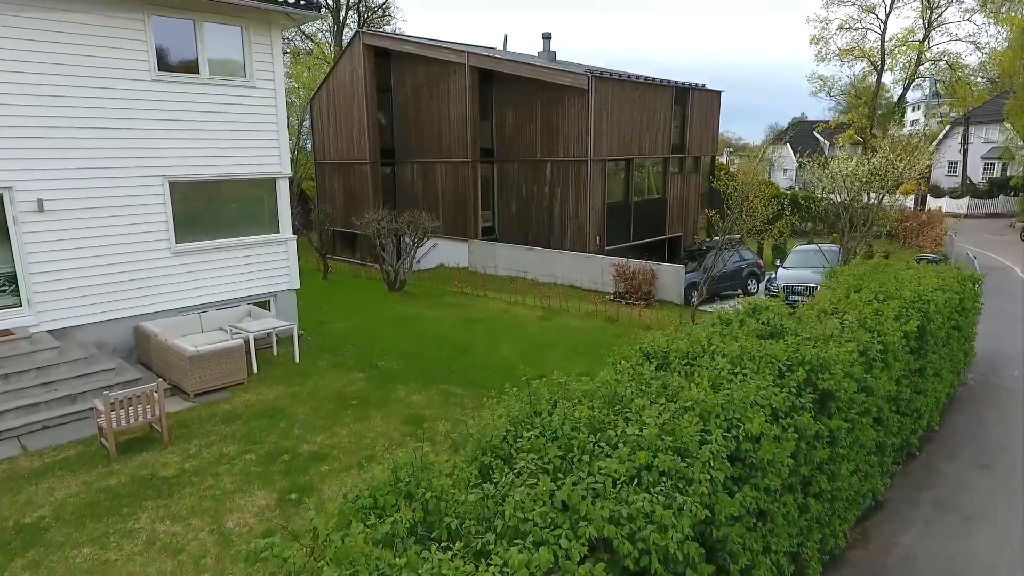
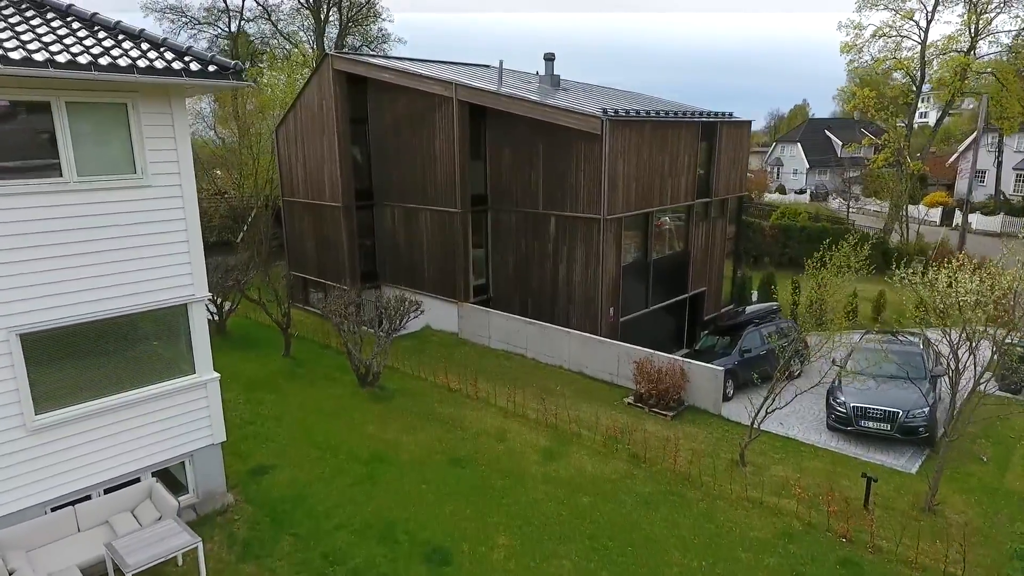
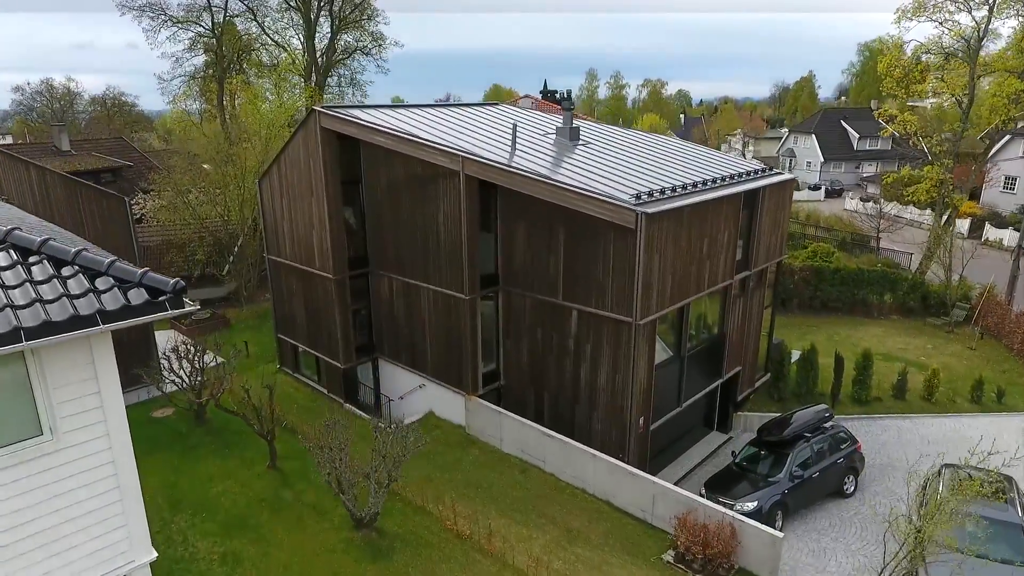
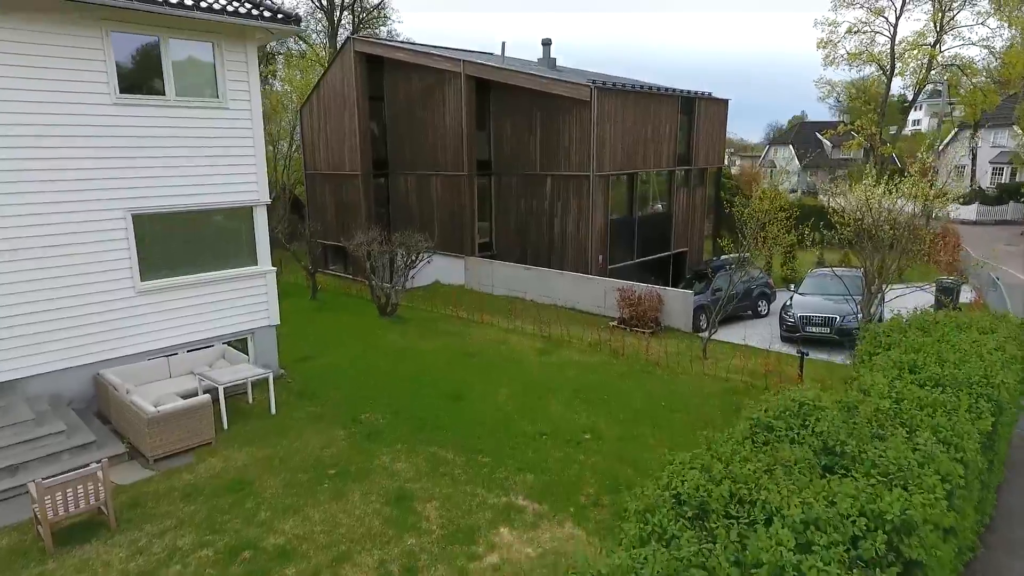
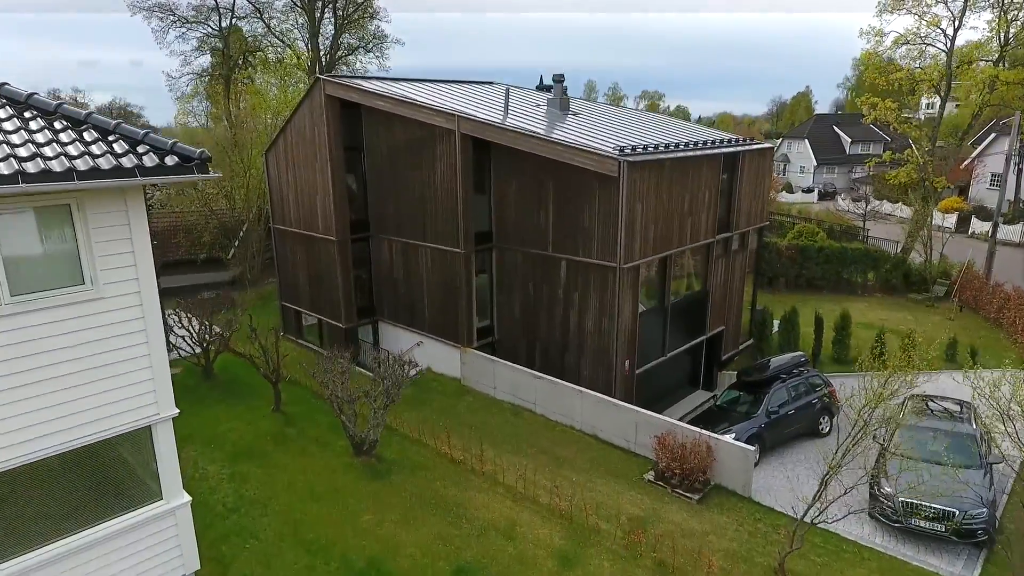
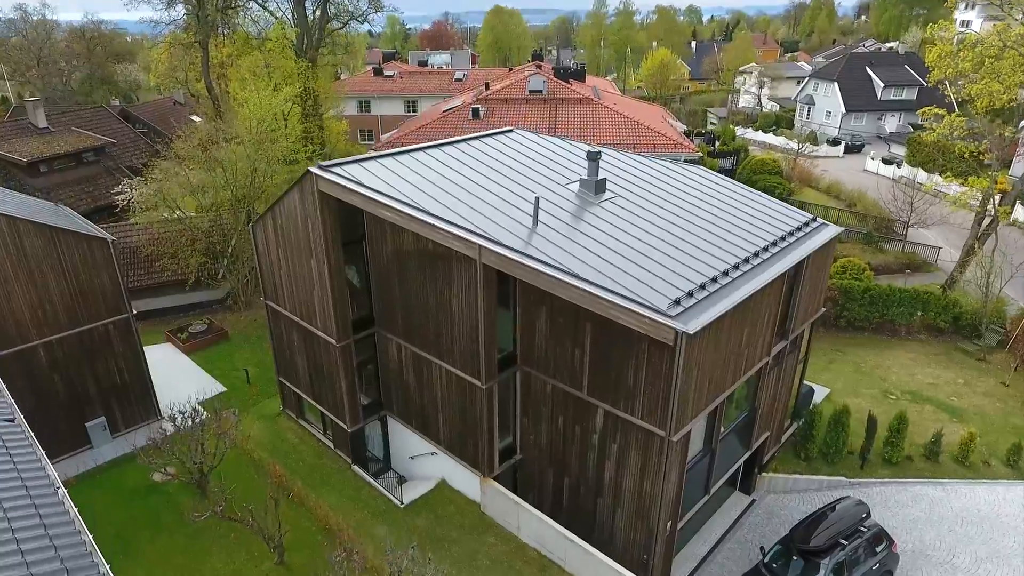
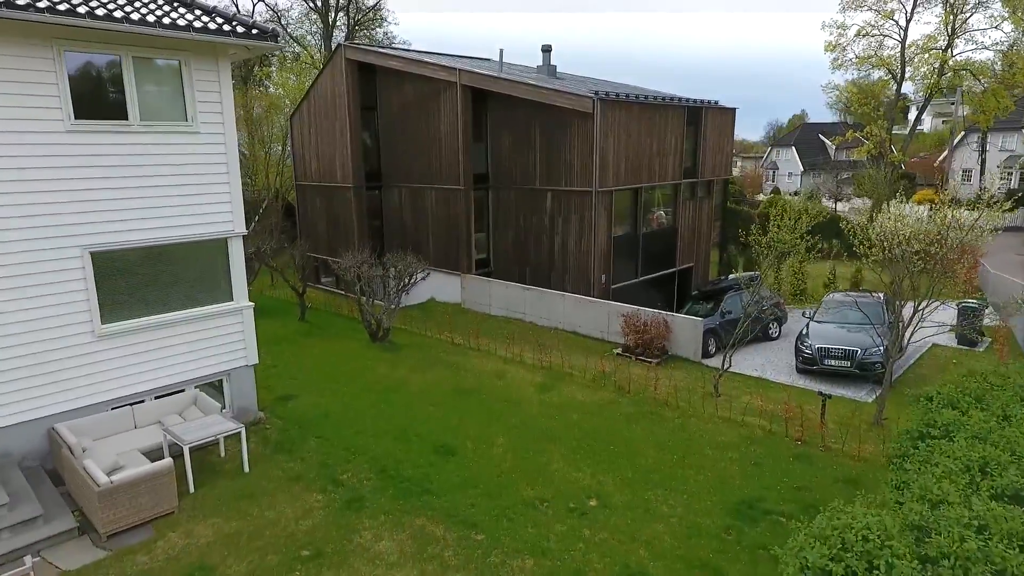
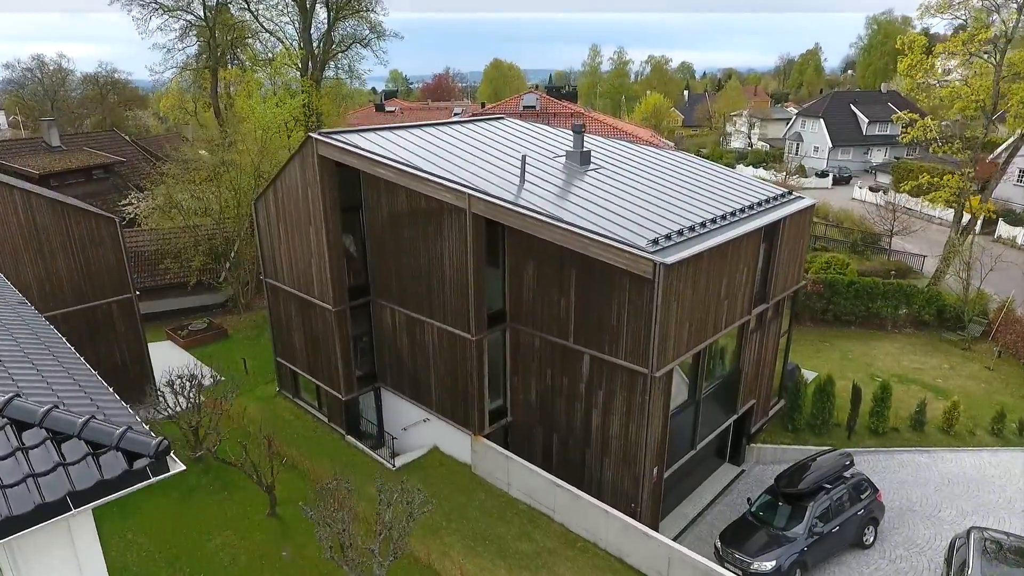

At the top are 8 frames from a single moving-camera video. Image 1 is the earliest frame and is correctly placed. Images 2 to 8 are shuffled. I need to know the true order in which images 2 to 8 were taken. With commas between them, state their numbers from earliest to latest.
4, 7, 2, 5, 3, 8, 6
